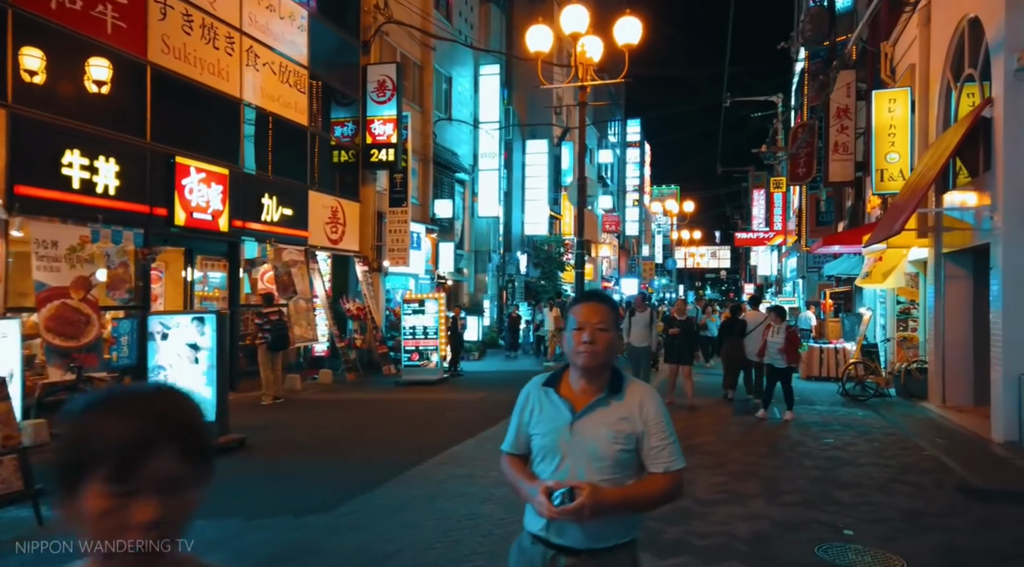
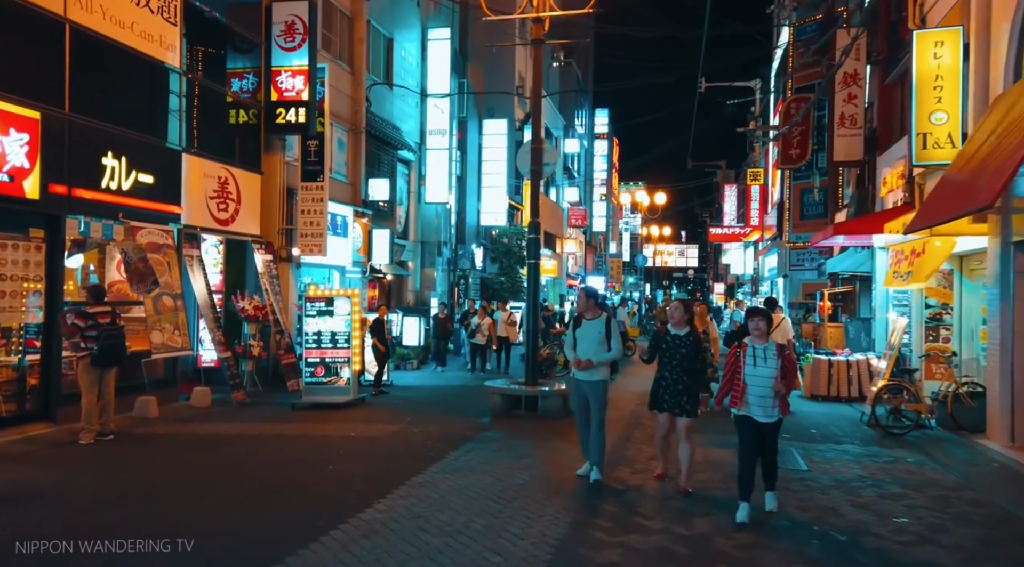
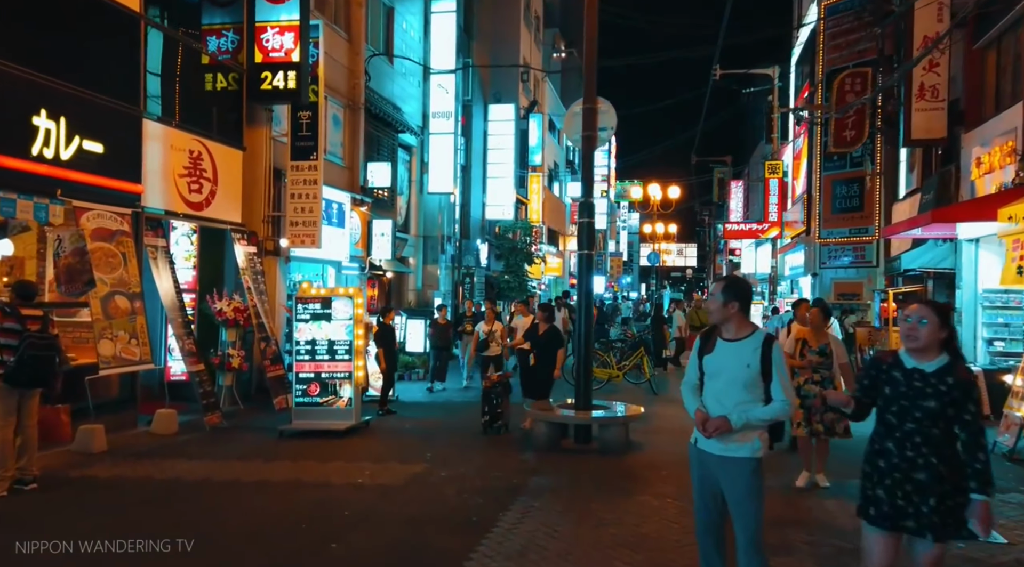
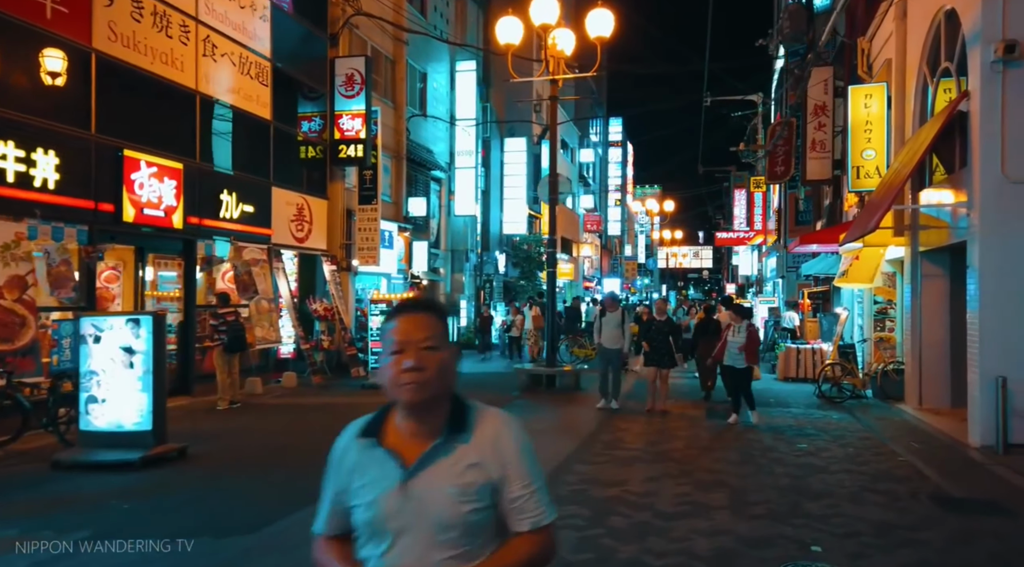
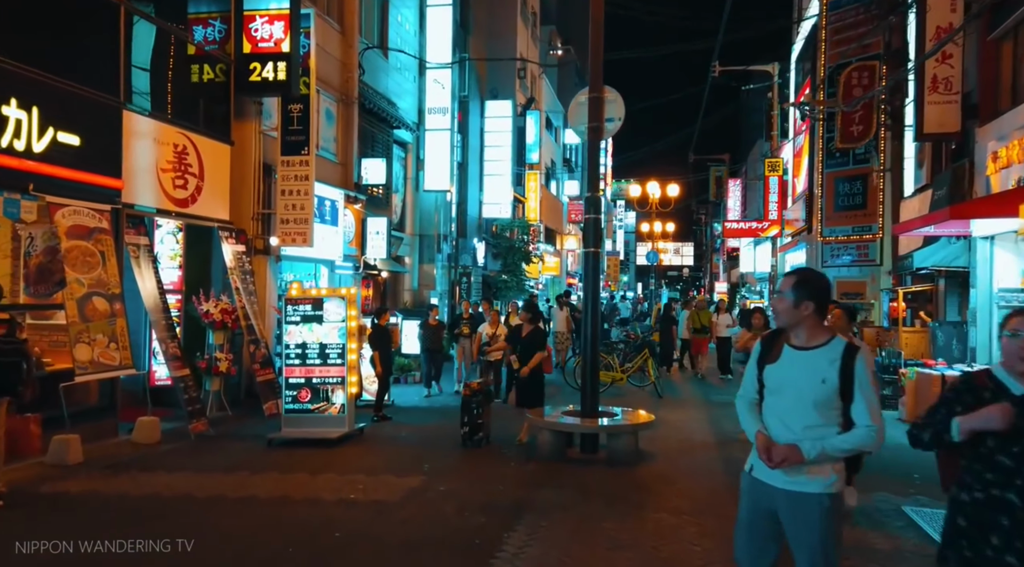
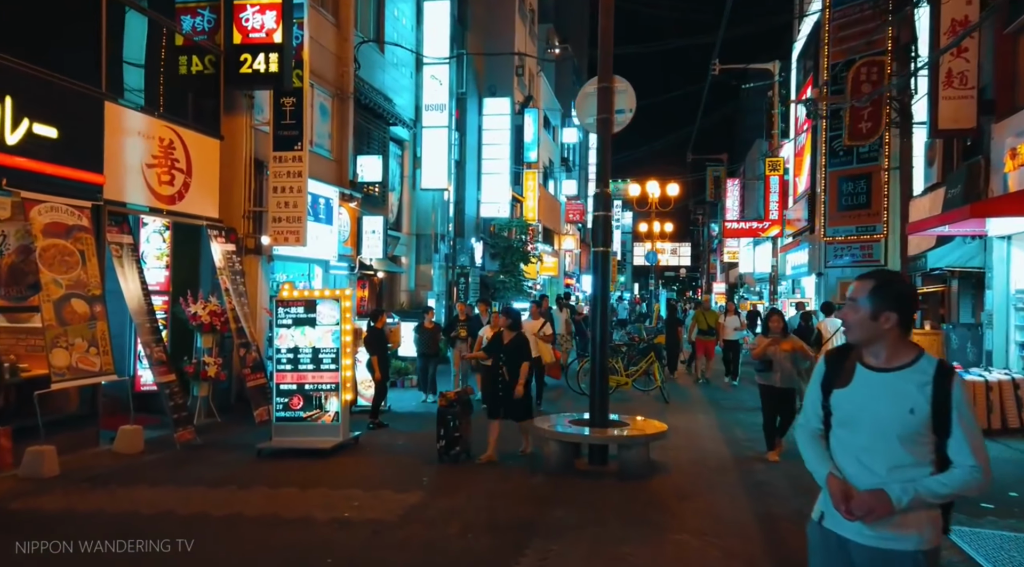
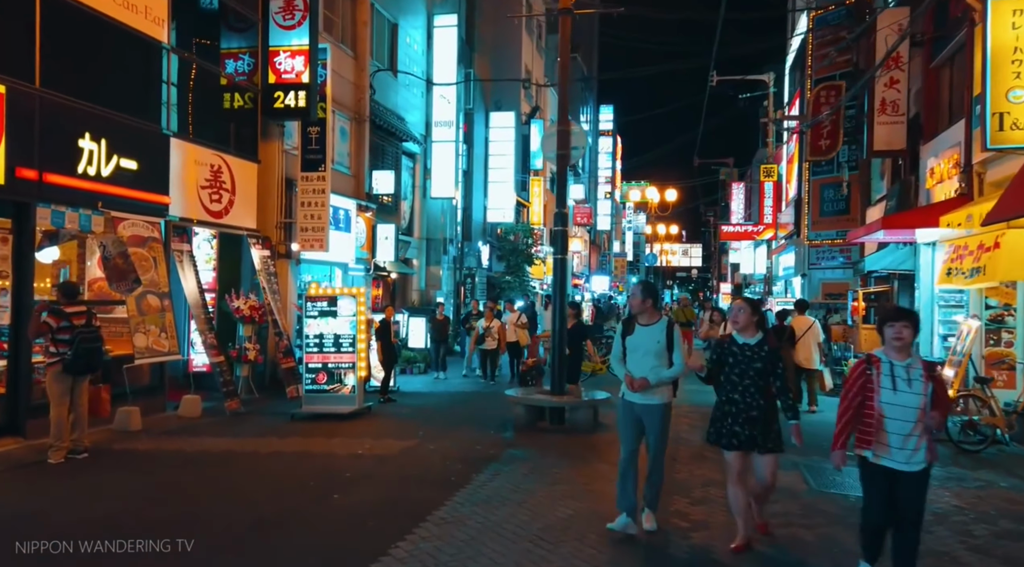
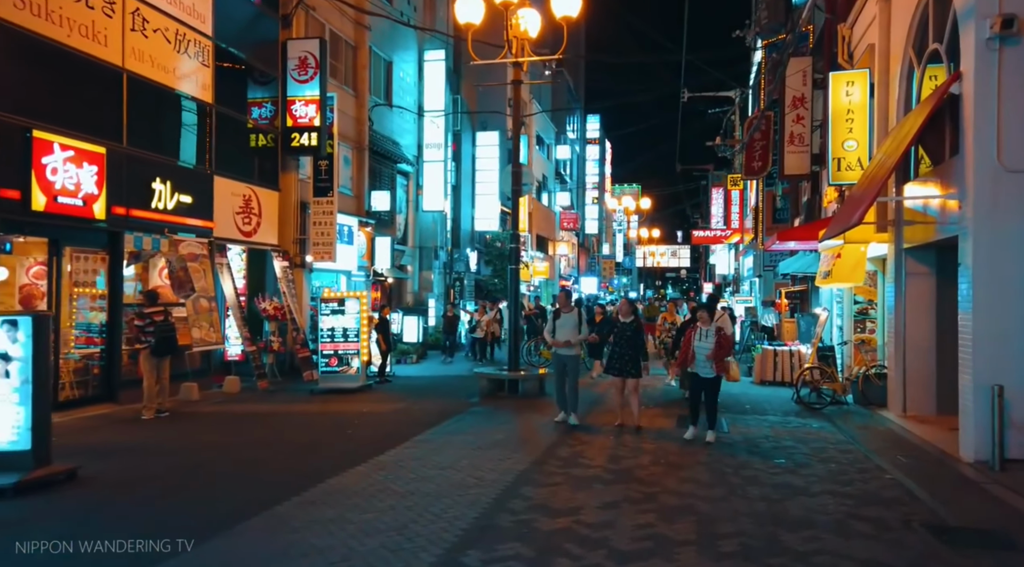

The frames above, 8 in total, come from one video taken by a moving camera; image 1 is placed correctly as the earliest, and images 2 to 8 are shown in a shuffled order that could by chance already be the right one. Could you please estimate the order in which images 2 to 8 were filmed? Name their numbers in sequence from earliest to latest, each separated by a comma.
4, 8, 2, 7, 3, 5, 6
